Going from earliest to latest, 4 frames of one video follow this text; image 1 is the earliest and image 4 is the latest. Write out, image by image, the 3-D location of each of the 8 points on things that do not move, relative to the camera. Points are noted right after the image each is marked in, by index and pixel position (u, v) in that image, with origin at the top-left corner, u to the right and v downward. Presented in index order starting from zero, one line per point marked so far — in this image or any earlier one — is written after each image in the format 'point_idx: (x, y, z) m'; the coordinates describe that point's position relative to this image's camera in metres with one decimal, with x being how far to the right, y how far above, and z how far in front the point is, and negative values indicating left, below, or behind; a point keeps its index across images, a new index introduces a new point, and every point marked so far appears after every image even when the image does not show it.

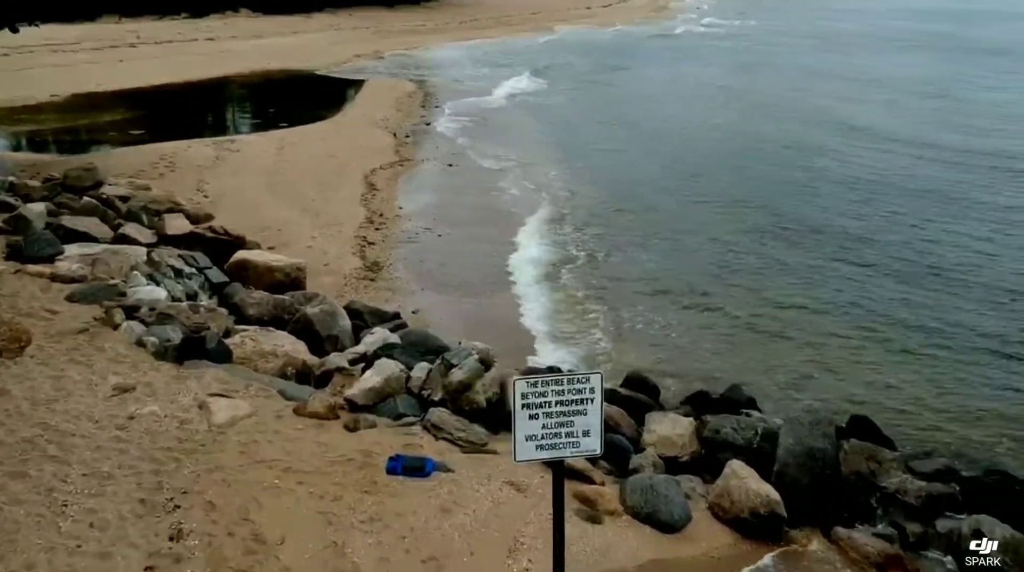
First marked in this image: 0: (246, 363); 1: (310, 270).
0: (-2.7, -0.8, +10.9) m
1: (-3.0, +0.2, +15.7) m
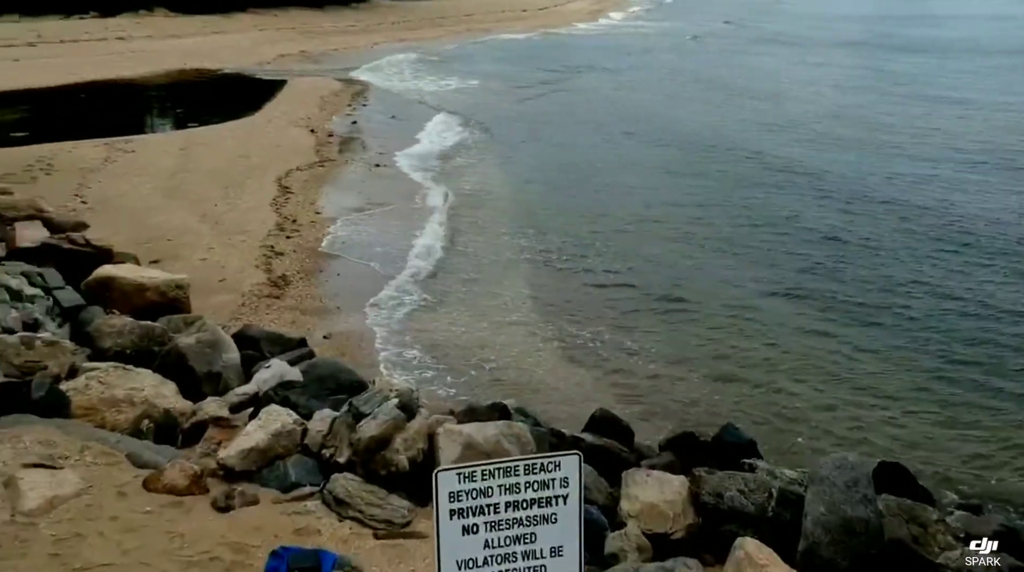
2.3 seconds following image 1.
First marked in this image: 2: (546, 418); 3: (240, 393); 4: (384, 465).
0: (-3.2, -1.0, +8.2) m
1: (-3.8, 0.0, +13.0) m
2: (+0.3, -1.3, +10.2) m
3: (-2.3, -0.9, +8.9) m
4: (-0.9, -1.2, +7.2) m
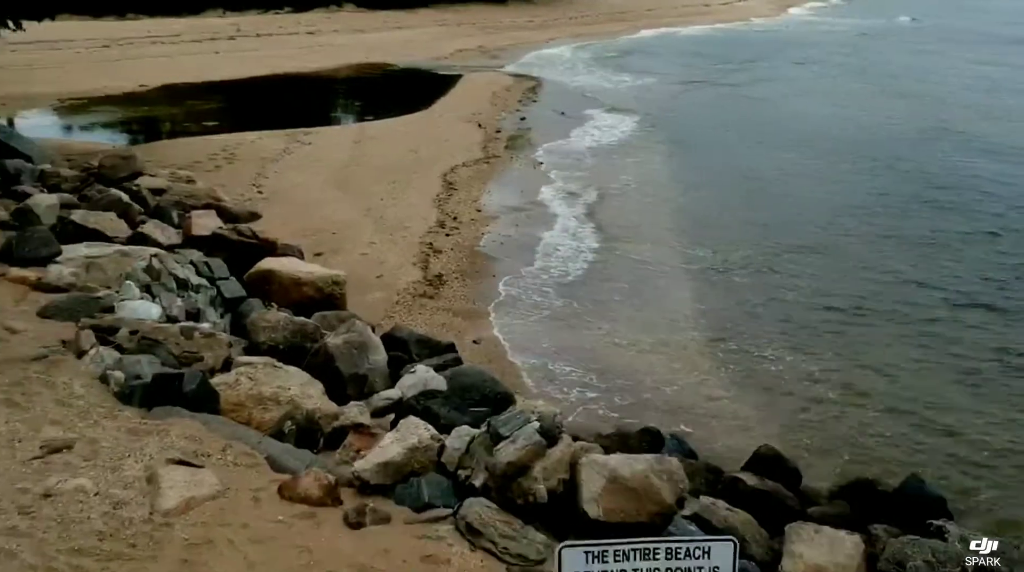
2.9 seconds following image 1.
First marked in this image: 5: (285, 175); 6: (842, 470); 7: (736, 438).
0: (-2.1, -1.0, +8.2) m
1: (-1.9, 0.0, +13.0) m
2: (+1.7, -1.4, +9.7) m
3: (-1.0, -0.9, +8.8) m
4: (+0.1, -1.3, +6.8) m
5: (-3.9, +1.9, +18.4) m
6: (+2.9, -1.6, +9.6) m
7: (+2.1, -1.4, +10.0) m
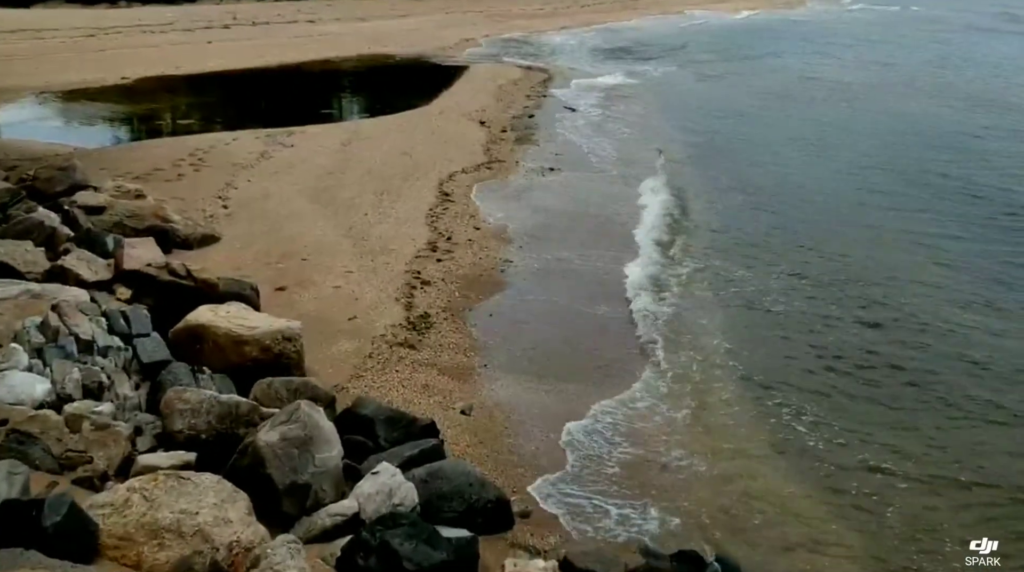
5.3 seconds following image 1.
0: (-2.2, -1.5, +5.9) m
1: (-1.9, -0.4, +10.7) m
2: (+1.6, -1.9, +7.4) m
3: (-1.1, -1.4, +6.5) m
4: (0.0, -1.8, +4.5) m
5: (-3.8, +1.5, +16.1) m
6: (+2.9, -2.1, +7.2) m
7: (+2.1, -1.9, +7.7) m
